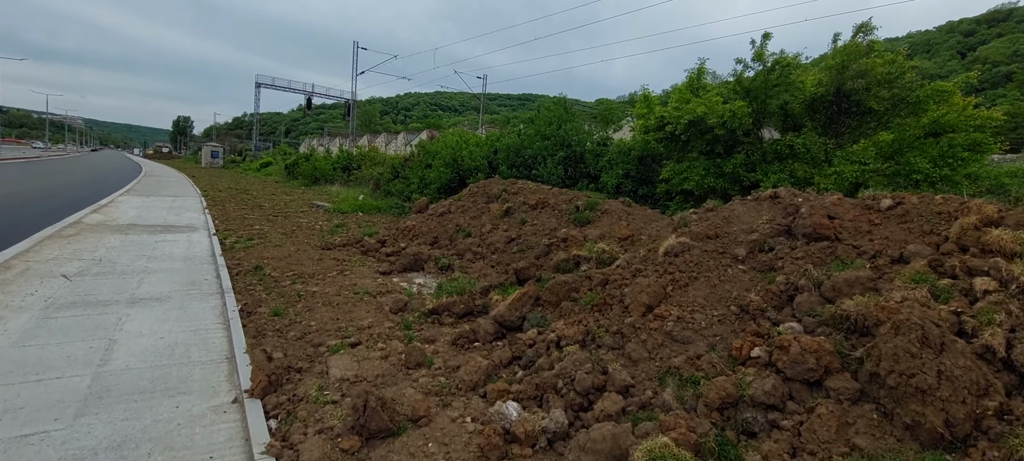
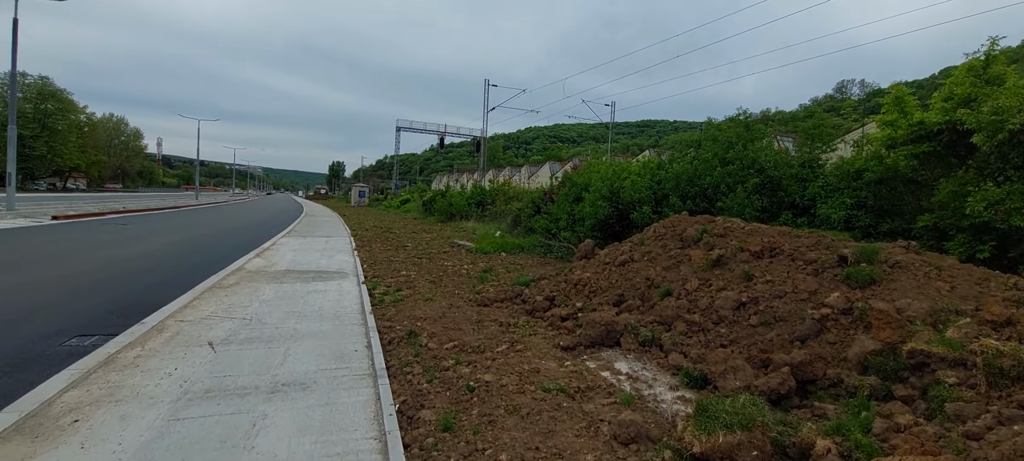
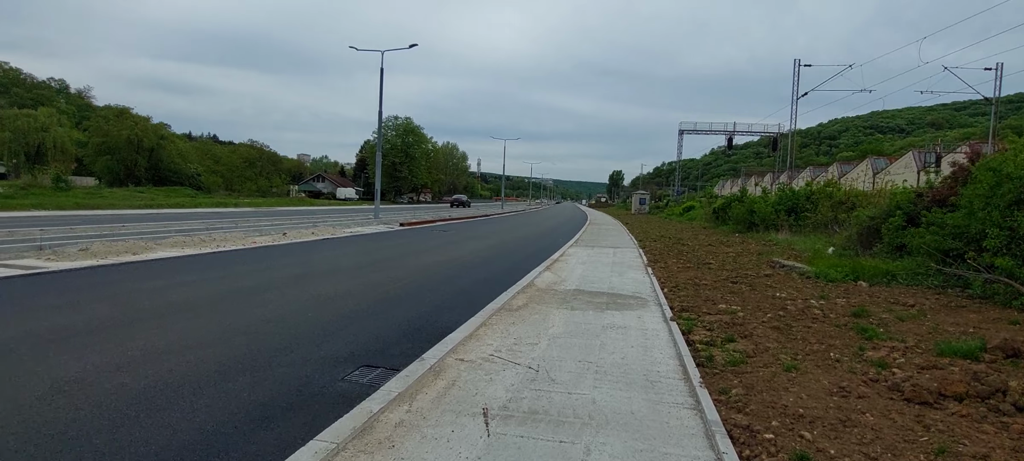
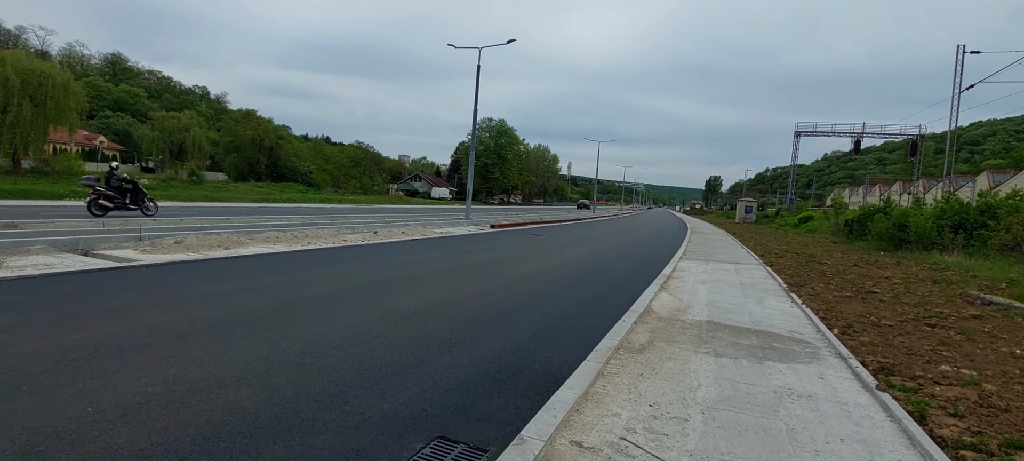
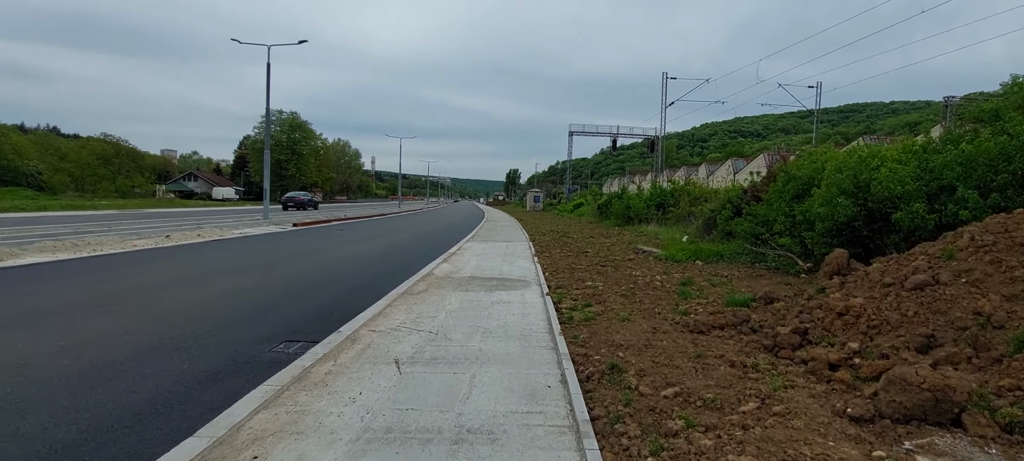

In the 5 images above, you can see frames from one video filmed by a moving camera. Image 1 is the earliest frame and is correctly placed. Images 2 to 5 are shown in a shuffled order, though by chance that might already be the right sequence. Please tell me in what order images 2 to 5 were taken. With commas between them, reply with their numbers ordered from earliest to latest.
2, 5, 3, 4
